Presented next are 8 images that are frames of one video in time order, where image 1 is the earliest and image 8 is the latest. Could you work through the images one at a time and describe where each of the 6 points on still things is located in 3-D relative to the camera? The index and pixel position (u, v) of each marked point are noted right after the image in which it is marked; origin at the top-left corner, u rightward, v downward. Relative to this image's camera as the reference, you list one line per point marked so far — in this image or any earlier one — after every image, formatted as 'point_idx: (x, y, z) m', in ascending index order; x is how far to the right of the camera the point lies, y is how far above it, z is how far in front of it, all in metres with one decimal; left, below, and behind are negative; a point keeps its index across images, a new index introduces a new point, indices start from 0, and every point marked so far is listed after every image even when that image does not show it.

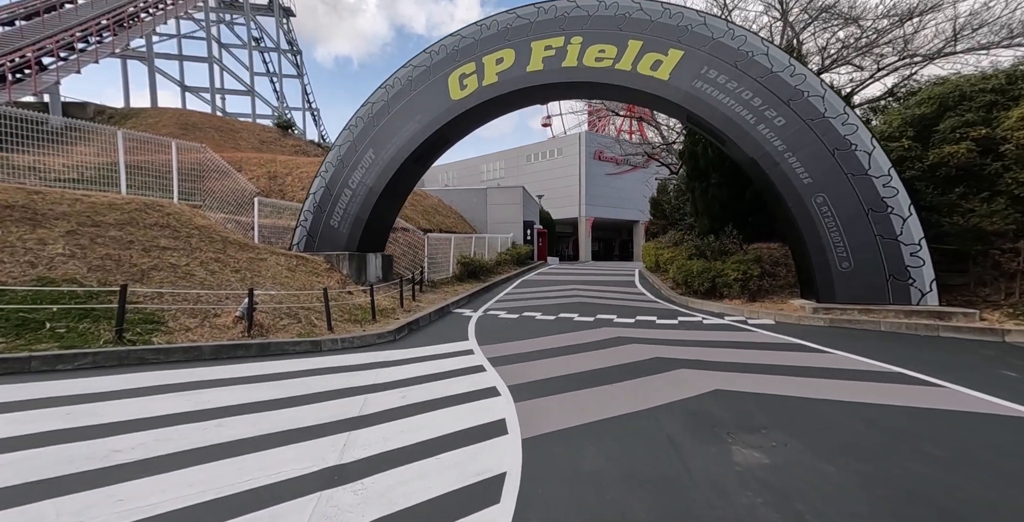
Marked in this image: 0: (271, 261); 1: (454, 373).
0: (-5.1, 0.0, +8.2) m
1: (-0.8, -1.6, +5.6) m
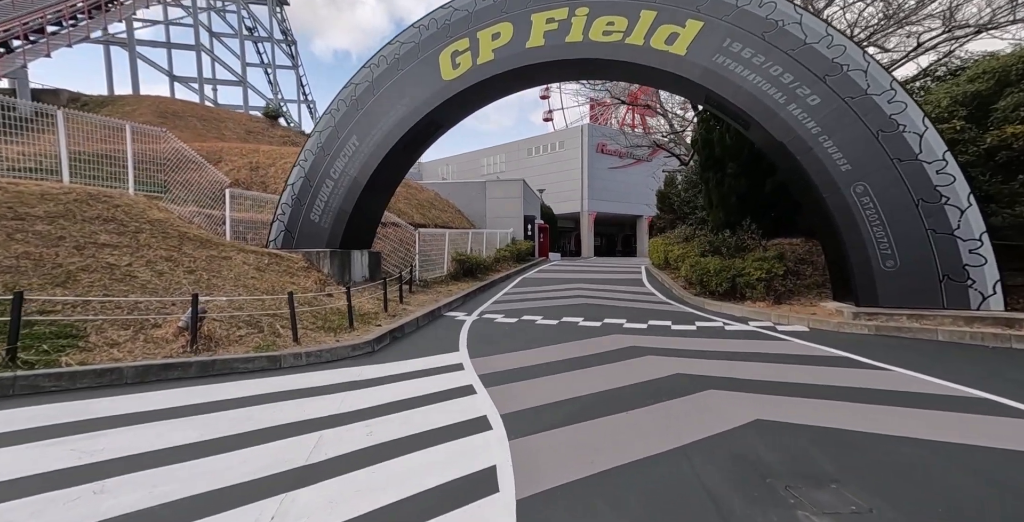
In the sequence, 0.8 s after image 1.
0: (-5.1, 0.0, +7.3) m
1: (-0.9, -1.6, +4.7) m
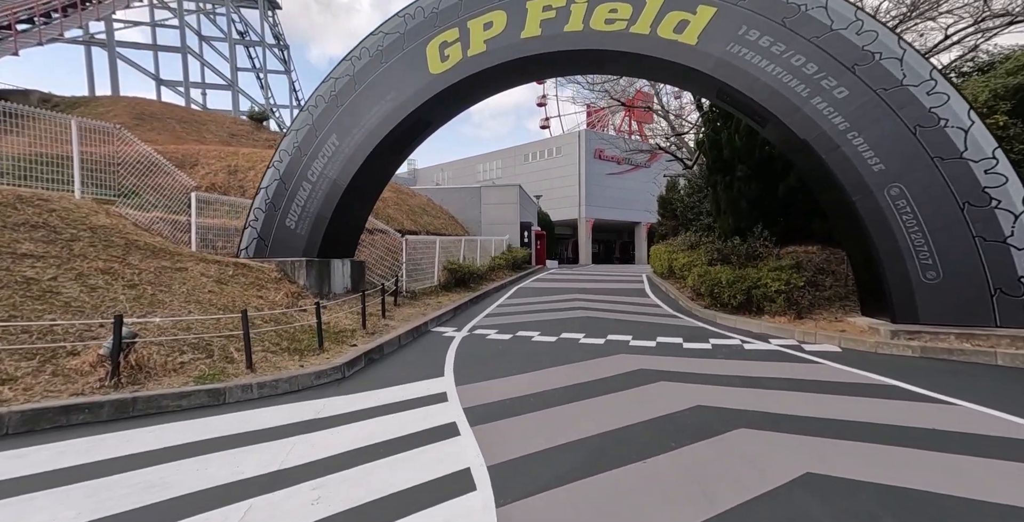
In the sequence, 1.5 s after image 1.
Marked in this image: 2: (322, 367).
0: (-5.3, -0.2, +6.4) m
1: (-1.0, -1.7, +3.9) m
2: (-2.5, -1.4, +5.1) m
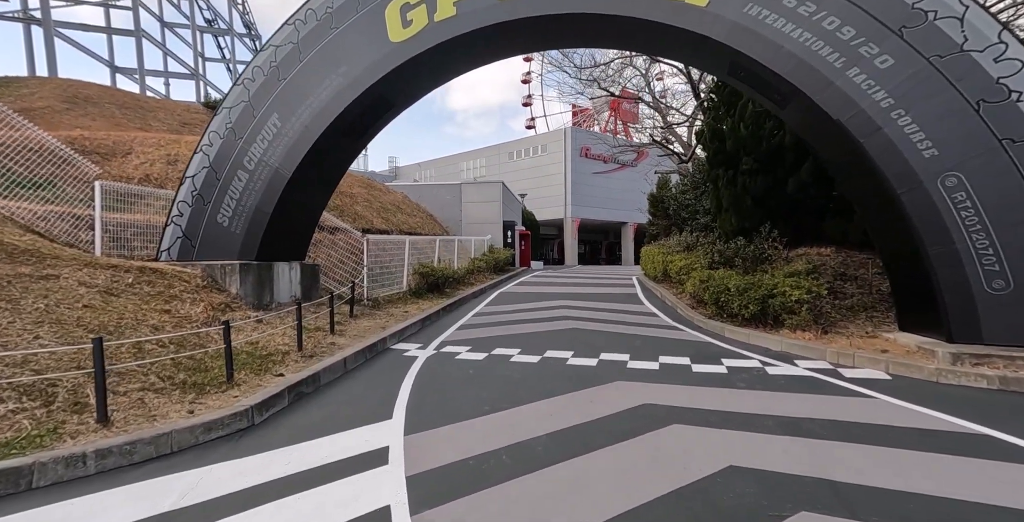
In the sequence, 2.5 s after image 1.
0: (-5.6, -0.3, +4.9) m
1: (-1.2, -1.8, +2.5) m
2: (-2.8, -1.5, +3.7) m
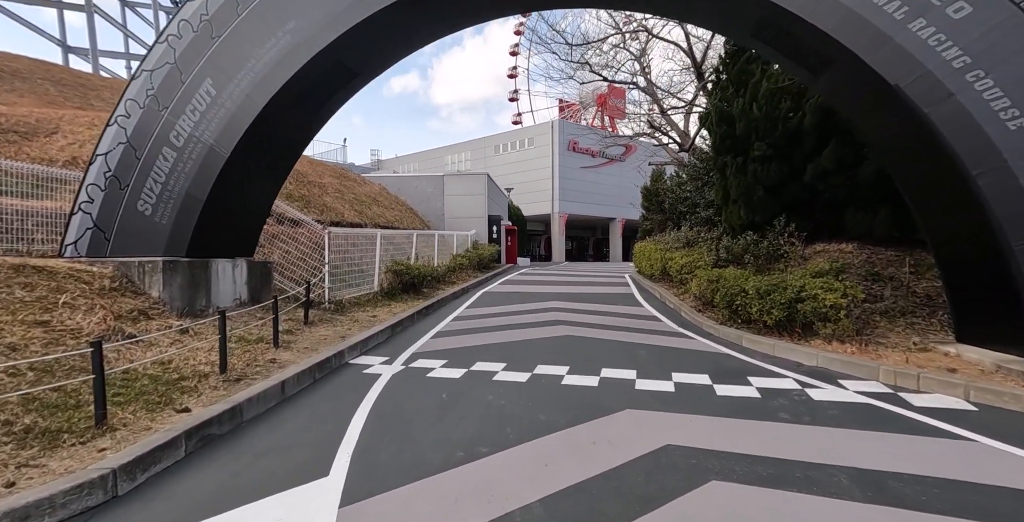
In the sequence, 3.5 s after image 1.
0: (-5.8, -0.2, +3.6) m
1: (-1.3, -1.8, +1.4) m
2: (-3.0, -1.4, +2.5) m
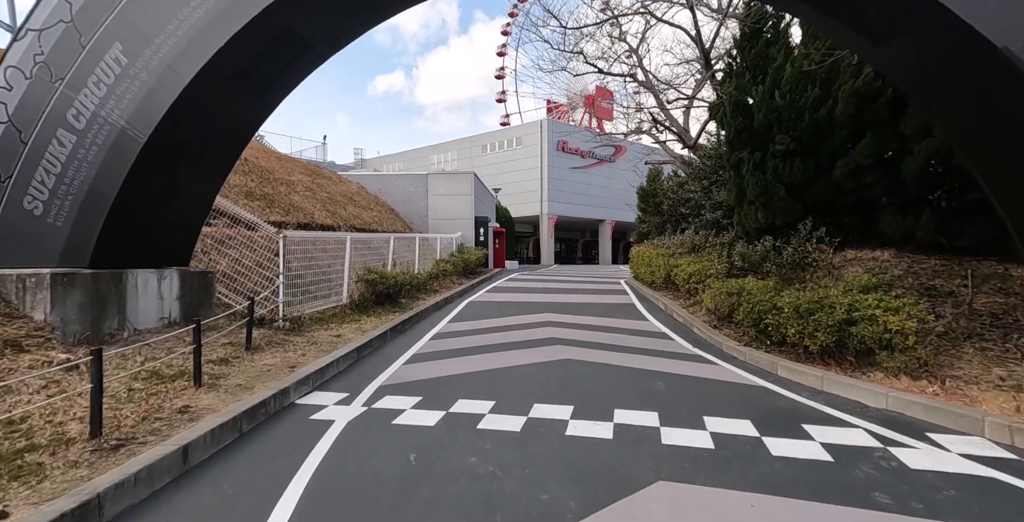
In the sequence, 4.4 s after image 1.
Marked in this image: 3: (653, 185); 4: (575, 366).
0: (-5.9, -0.4, +2.2) m
1: (-1.3, -1.9, +0.1) m
2: (-3.0, -1.6, +1.2) m
3: (+5.7, +3.1, +15.8) m
4: (+1.0, -1.6, +6.1) m
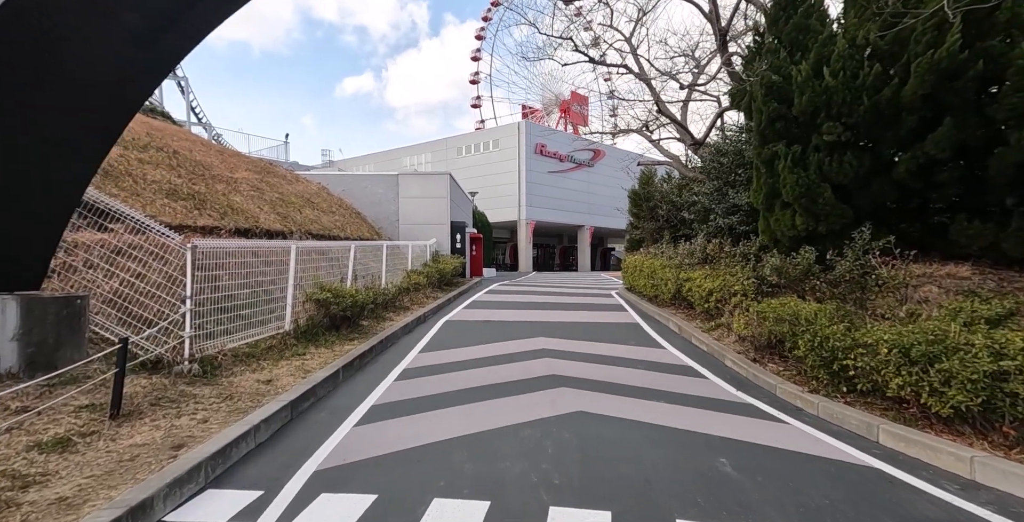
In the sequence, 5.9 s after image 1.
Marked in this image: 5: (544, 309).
0: (-5.7, -0.6, +0.2) m
1: (-1.0, -2.1, -1.6) m
2: (-2.7, -1.8, -0.7) m
3: (+5.0, +2.7, +14.5) m
4: (+1.0, -1.9, +4.5) m
5: (+1.1, -1.6, +12.7) m
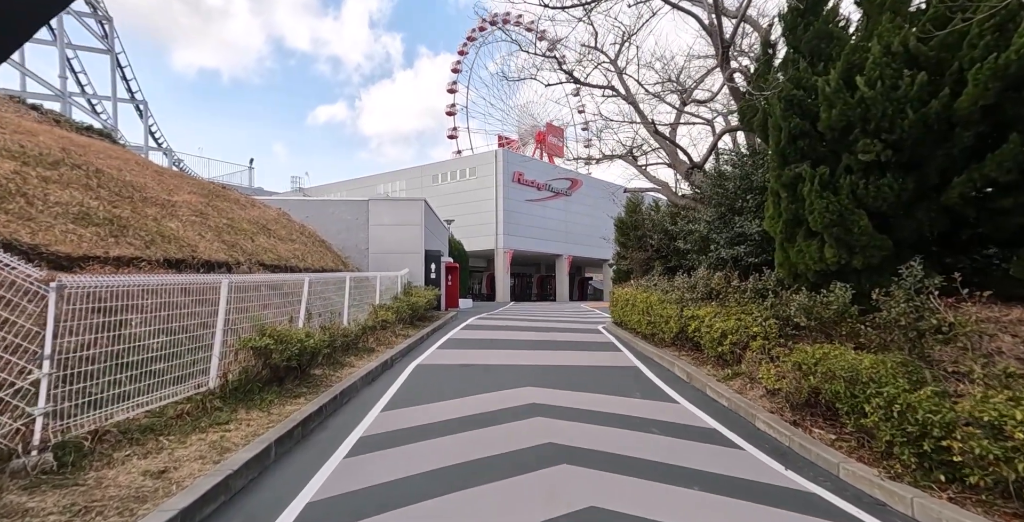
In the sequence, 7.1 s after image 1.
0: (-5.5, -0.7, -1.4) m
1: (-0.7, -2.1, -3.1) m
2: (-2.5, -1.8, -2.2) m
3: (+4.3, +1.6, +13.7) m
4: (+0.9, -2.3, +3.1) m
5: (+0.5, -2.6, +11.4) m
